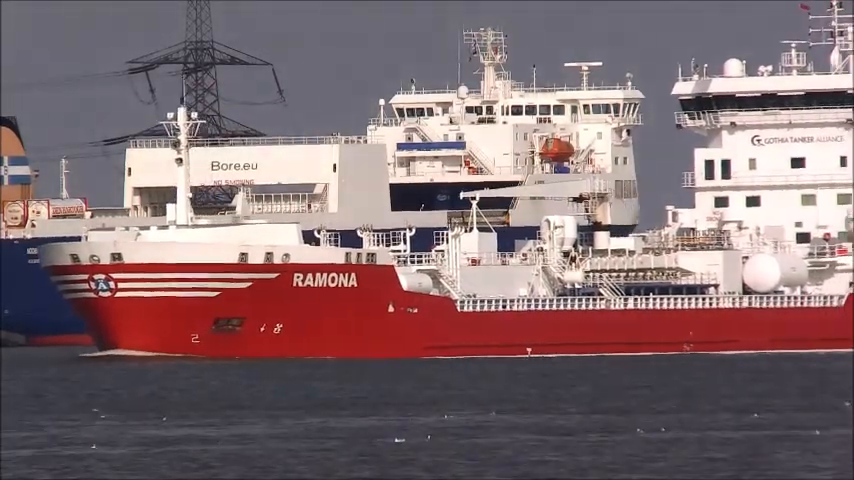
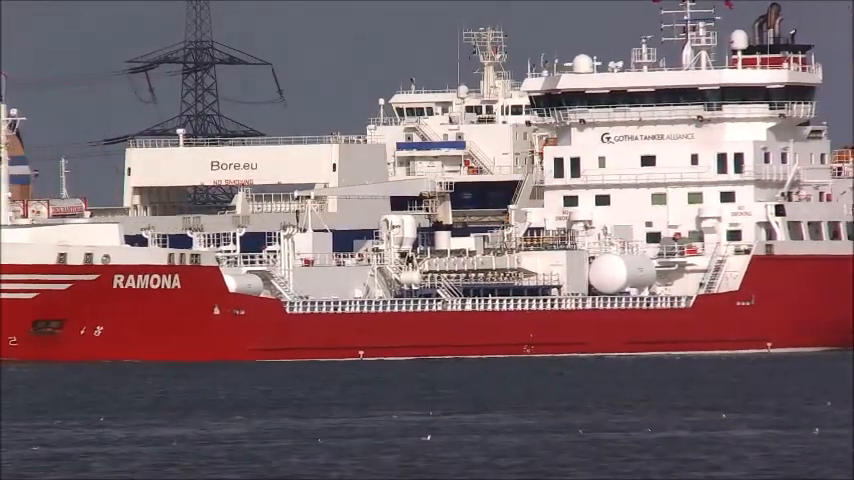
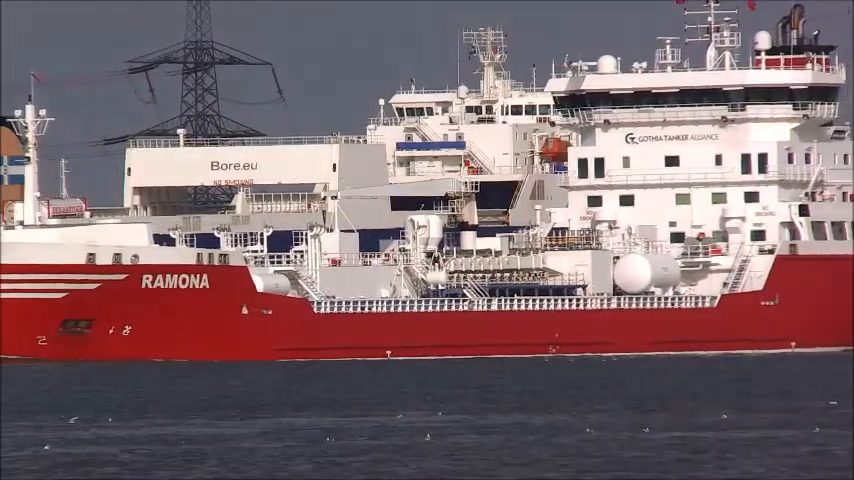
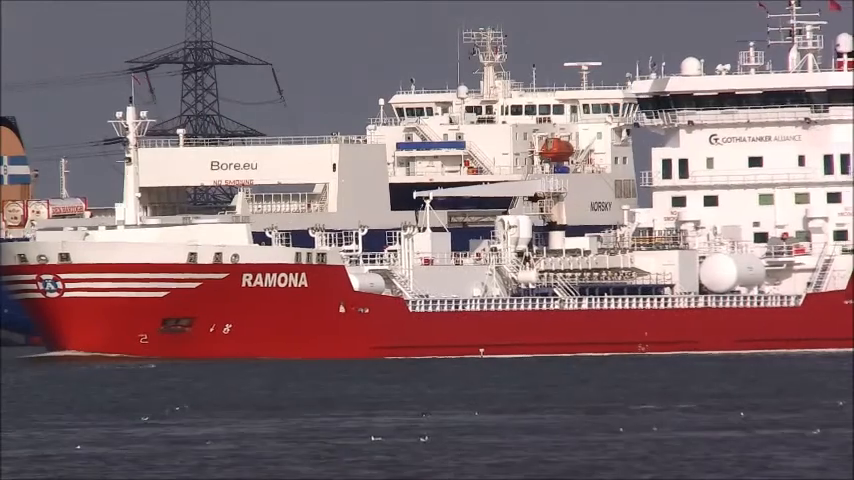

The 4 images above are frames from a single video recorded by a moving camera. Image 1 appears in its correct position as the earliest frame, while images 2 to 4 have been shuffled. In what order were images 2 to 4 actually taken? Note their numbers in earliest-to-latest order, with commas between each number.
4, 3, 2
